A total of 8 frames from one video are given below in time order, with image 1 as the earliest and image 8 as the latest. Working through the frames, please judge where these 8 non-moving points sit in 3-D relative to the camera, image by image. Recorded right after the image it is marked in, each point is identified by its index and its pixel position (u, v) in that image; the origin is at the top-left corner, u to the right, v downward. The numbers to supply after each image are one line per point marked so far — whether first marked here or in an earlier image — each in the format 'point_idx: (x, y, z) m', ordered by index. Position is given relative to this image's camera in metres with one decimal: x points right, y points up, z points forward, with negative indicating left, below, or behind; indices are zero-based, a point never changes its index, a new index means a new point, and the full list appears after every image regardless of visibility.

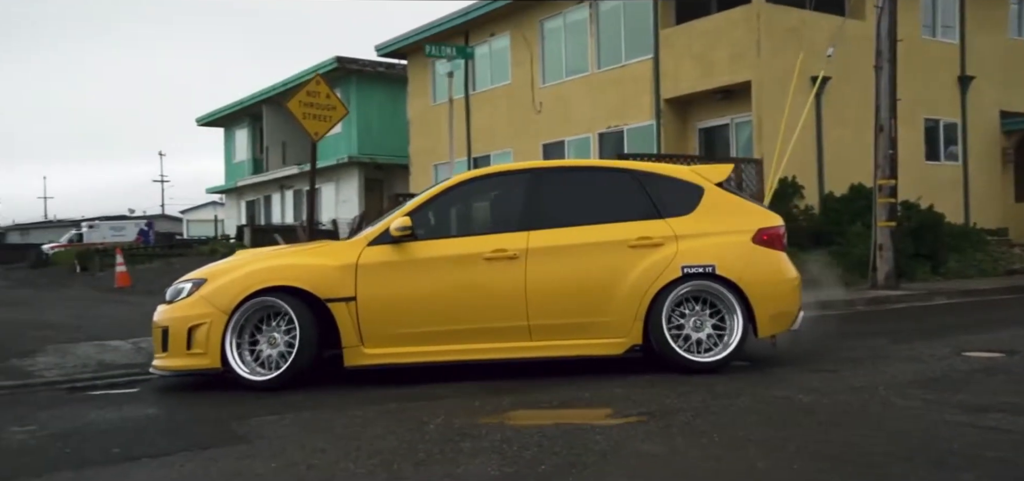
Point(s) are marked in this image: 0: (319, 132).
0: (-2.7, +1.5, +13.1) m
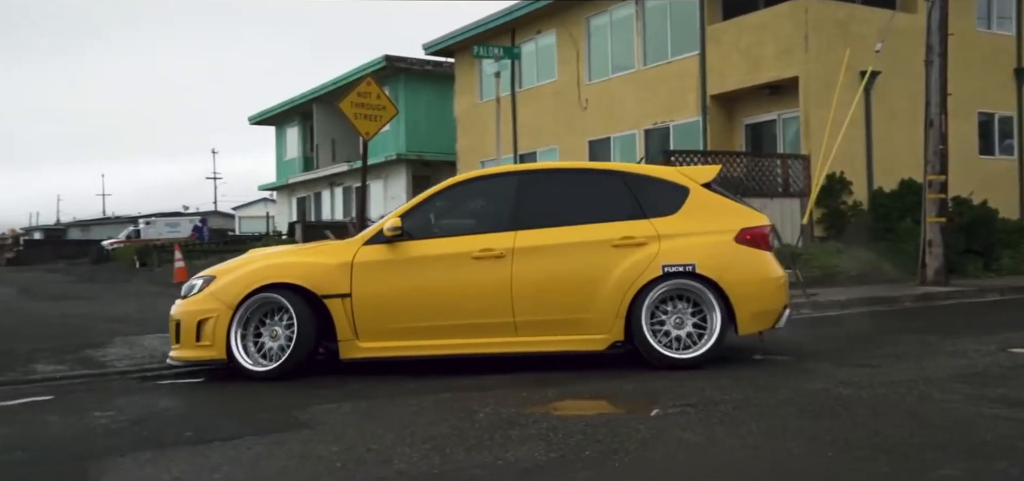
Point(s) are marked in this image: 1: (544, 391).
0: (-2.1, +1.6, +13.5) m
1: (+0.2, -1.0, +6.1) m
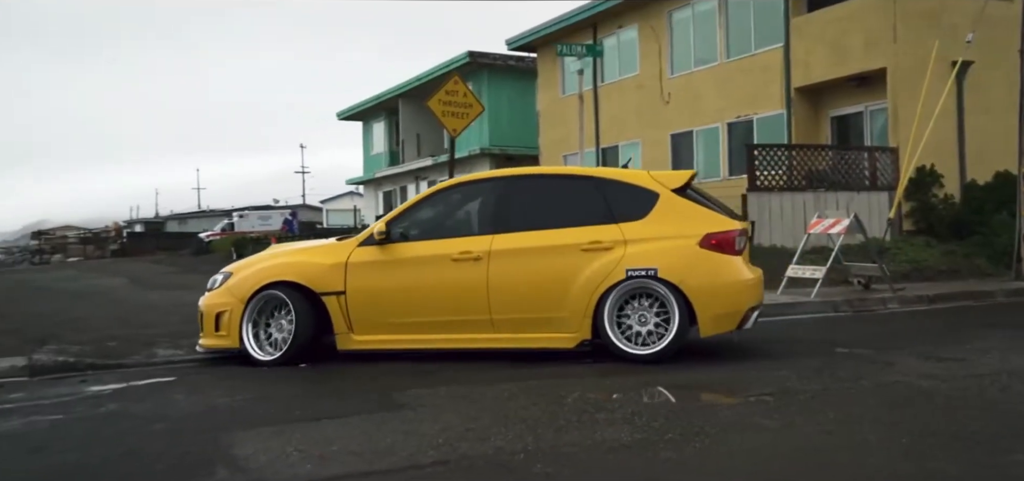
0: (-0.8, +1.7, +13.9) m
1: (+0.8, -1.0, +6.4) m
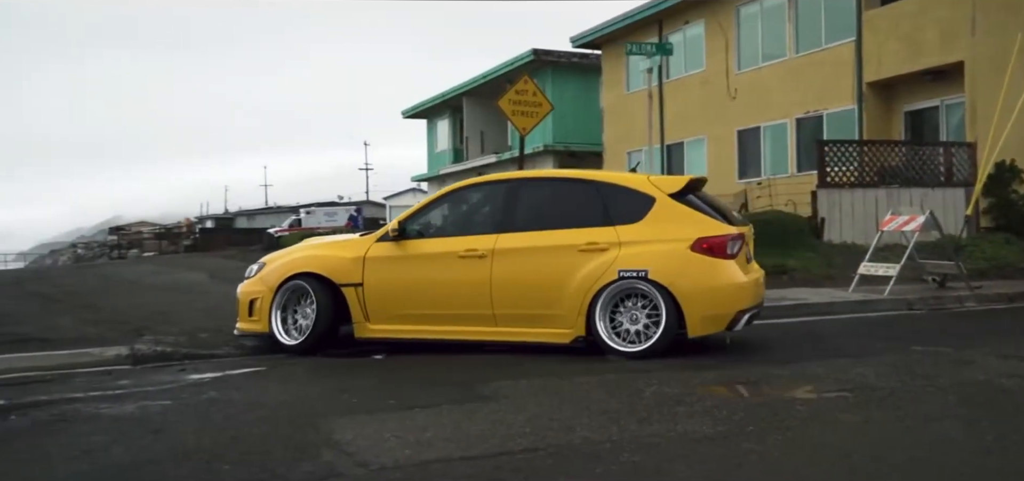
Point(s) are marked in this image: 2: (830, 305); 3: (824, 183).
0: (+0.2, +1.7, +14.1) m
1: (+1.4, -0.9, +6.5) m
2: (+3.9, -0.8, +11.4) m
3: (+5.4, +1.0, +16.2) m
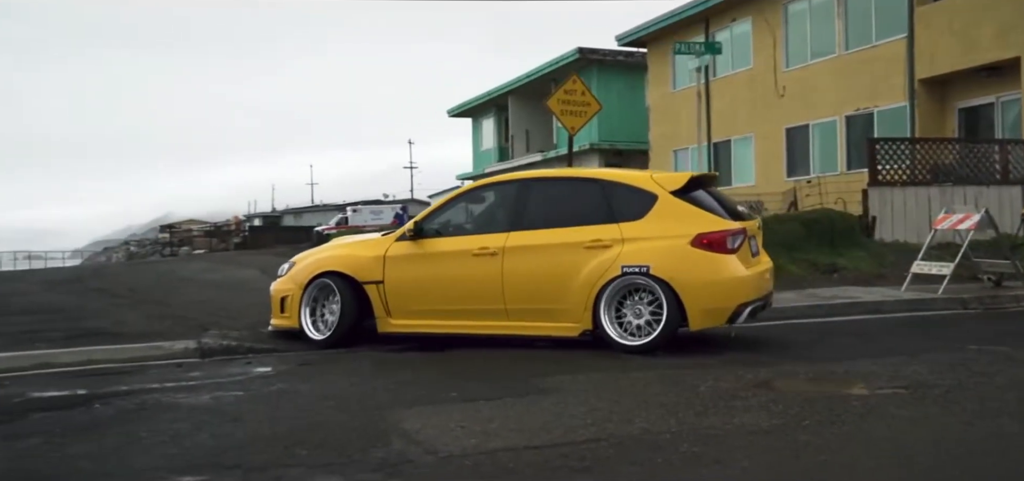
0: (+1.0, +1.7, +14.2) m
1: (+1.8, -0.9, +6.6) m
2: (+4.5, -0.8, +11.4) m
3: (+6.3, +1.0, +16.0) m
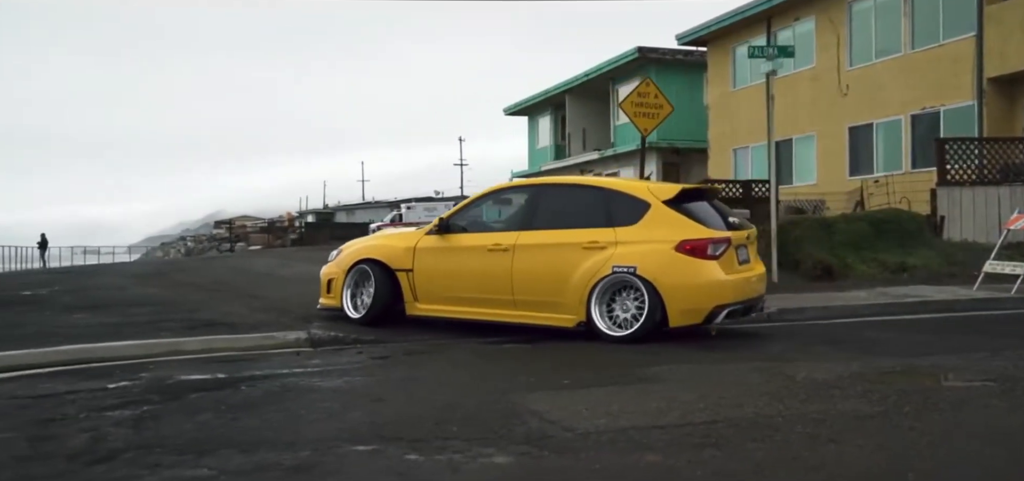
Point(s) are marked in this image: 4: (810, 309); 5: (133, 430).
0: (+2.2, +1.8, +14.7) m
1: (+2.5, -0.9, +7.0) m
2: (+5.5, -0.8, +11.7) m
3: (+7.5, +1.0, +16.2) m
4: (+3.5, -0.8, +11.0) m
5: (-2.1, -1.0, +5.1) m
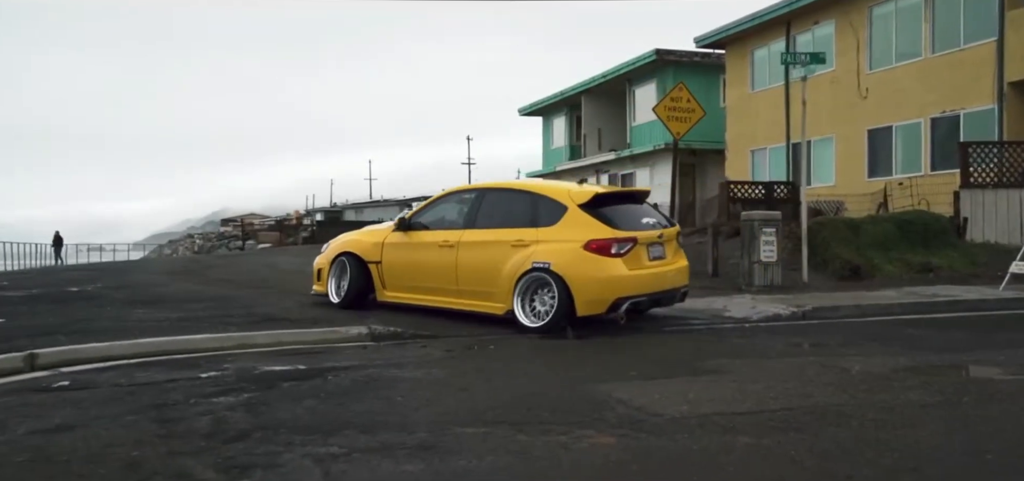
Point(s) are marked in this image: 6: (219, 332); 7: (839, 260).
0: (+2.7, +1.8, +15.1) m
1: (+3.1, -0.9, +7.4) m
2: (+6.1, -0.8, +12.0) m
3: (+8.1, +1.0, +16.6) m
4: (+4.1, -0.8, +11.4) m
5: (-1.6, -1.0, +5.6) m
6: (-3.0, -0.9, +9.5) m
7: (+5.2, -0.3, +14.8) m
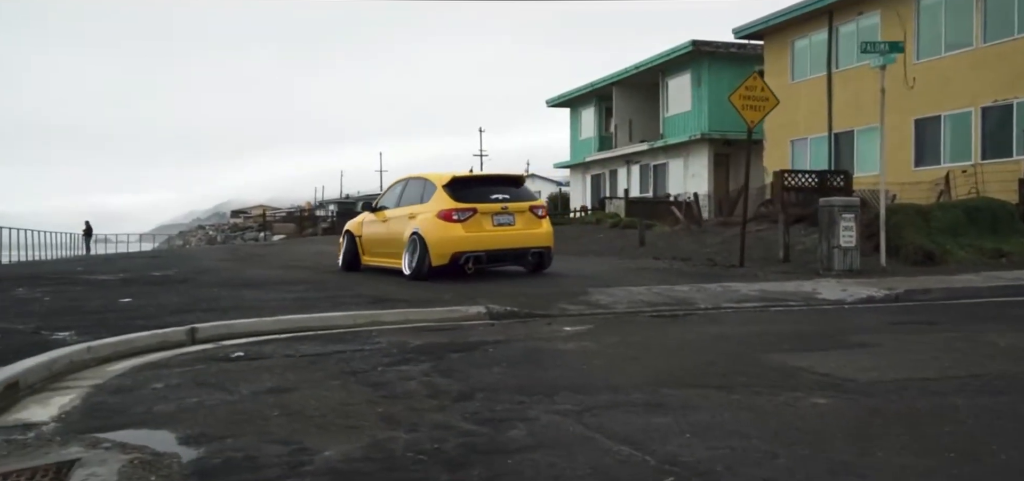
0: (+4.0, +2.0, +15.3) m
1: (+4.3, -0.8, +7.7) m
2: (+7.3, -0.6, +12.3) m
3: (+9.4, +1.2, +16.8) m
4: (+5.3, -0.6, +11.7) m
5: (-0.4, -0.9, +5.9) m
6: (-1.8, -0.7, +9.8) m
7: (+6.5, -0.1, +15.1) m
